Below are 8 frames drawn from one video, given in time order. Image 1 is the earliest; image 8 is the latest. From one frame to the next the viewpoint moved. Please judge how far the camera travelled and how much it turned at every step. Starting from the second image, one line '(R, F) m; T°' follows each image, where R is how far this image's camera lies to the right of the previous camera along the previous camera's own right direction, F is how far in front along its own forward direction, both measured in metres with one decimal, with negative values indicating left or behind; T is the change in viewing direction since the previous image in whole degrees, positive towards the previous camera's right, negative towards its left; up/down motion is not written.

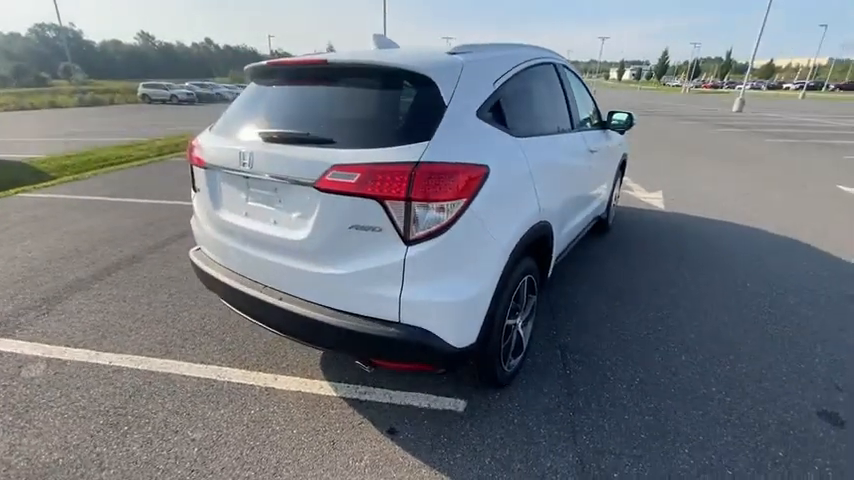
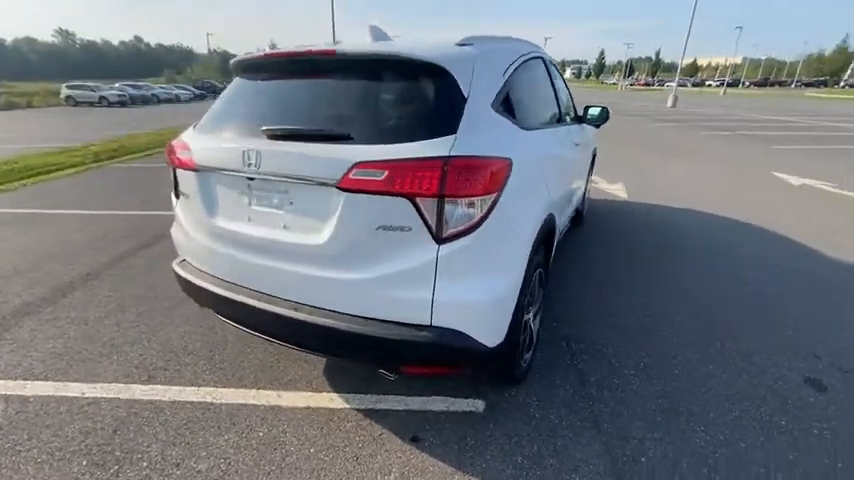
(-0.3, +0.1) m; +6°
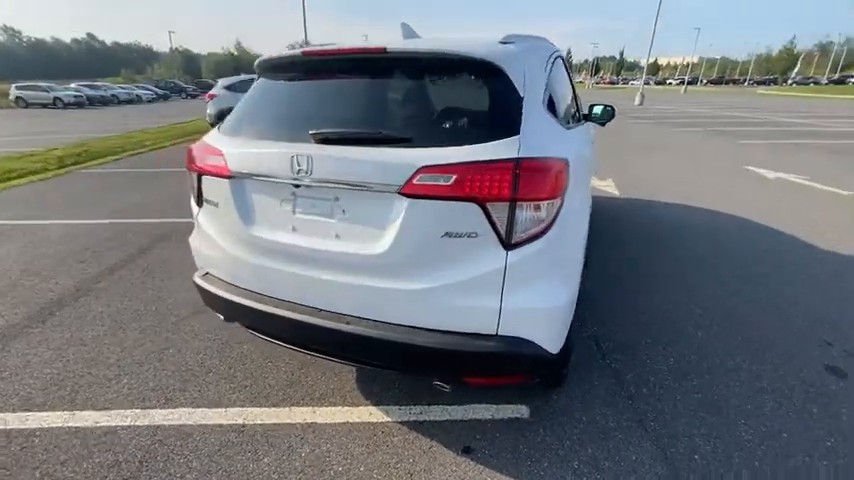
(-0.4, +0.1) m; +4°
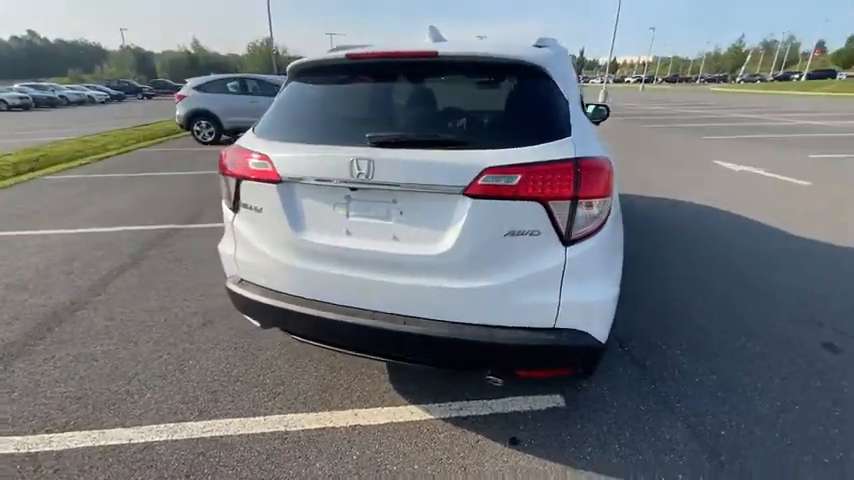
(-0.4, 0.0) m; +4°
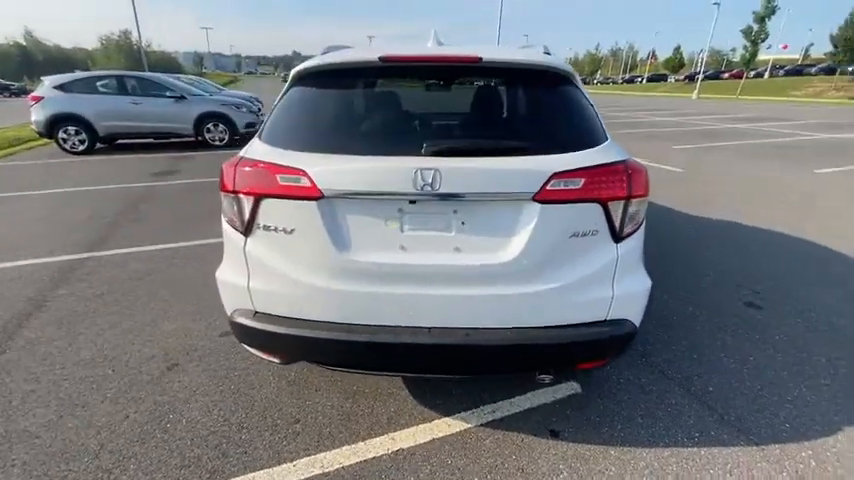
(-0.7, +0.1) m; +14°
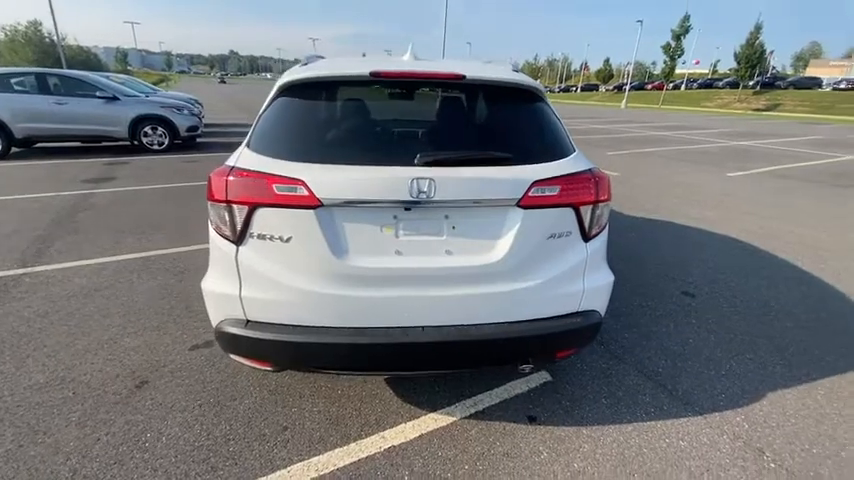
(-0.2, -0.1) m; +7°
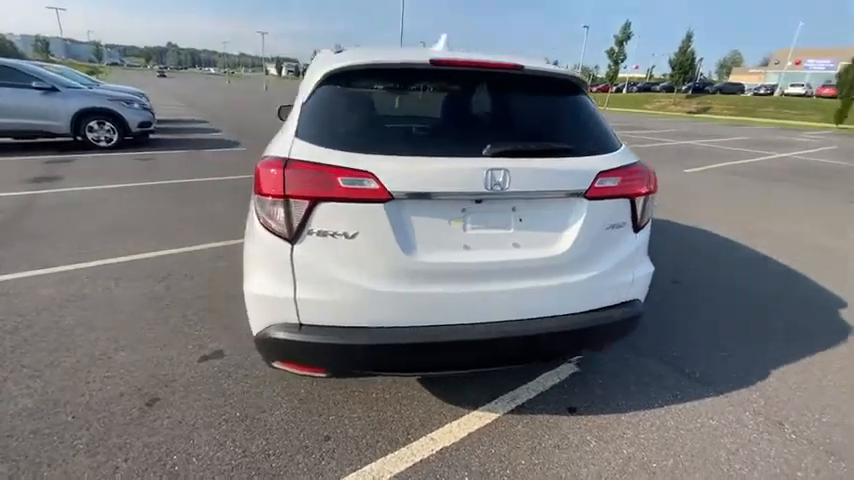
(-0.5, +0.1) m; +6°
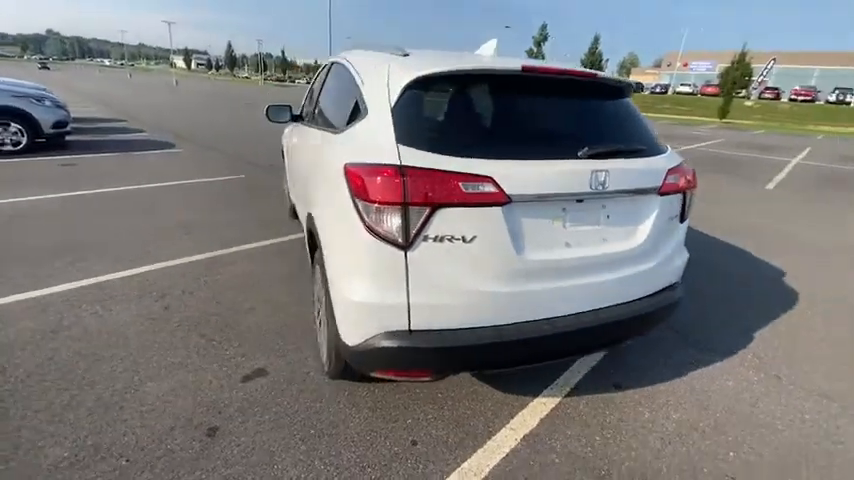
(-0.8, 0.0) m; +10°
